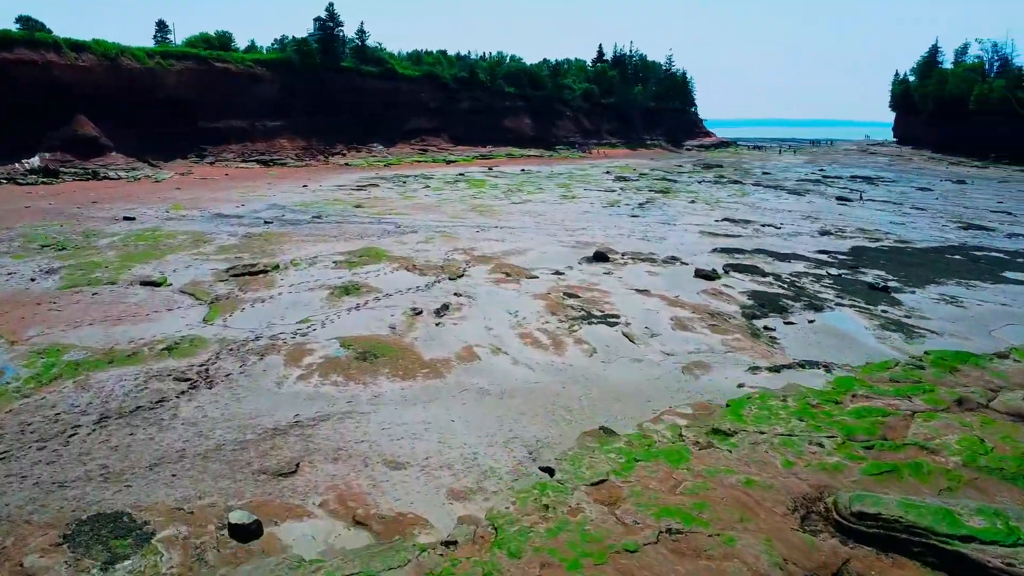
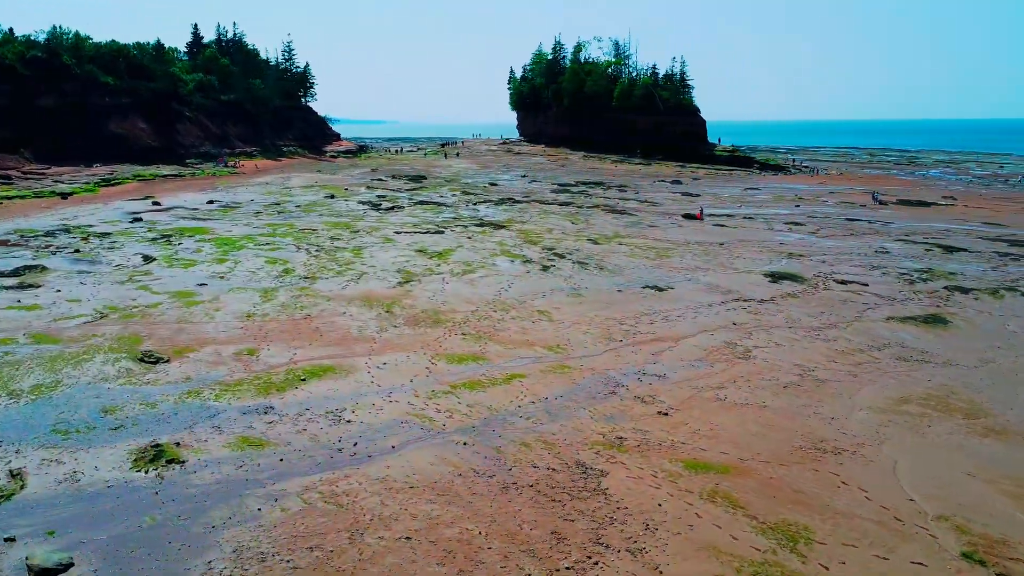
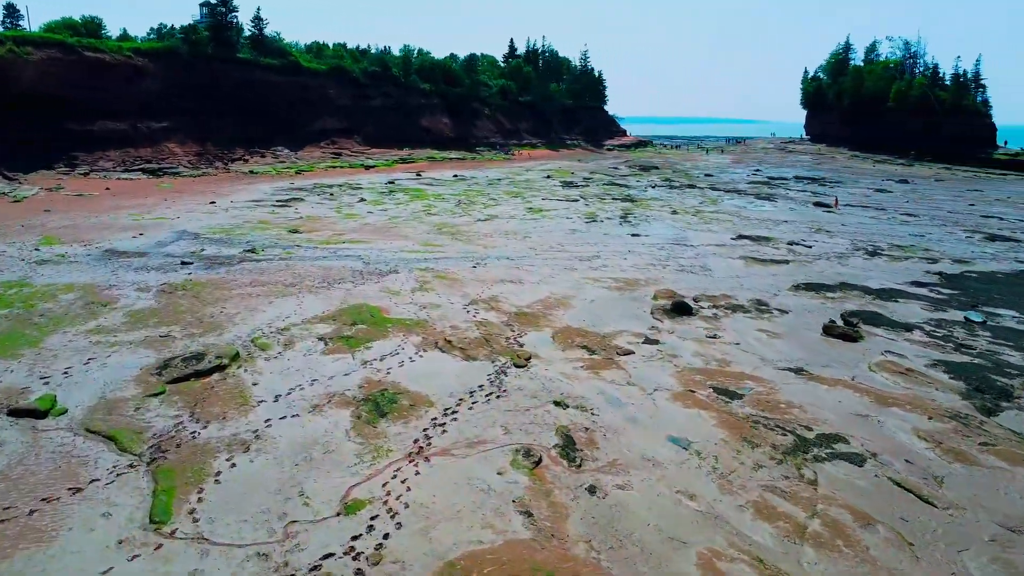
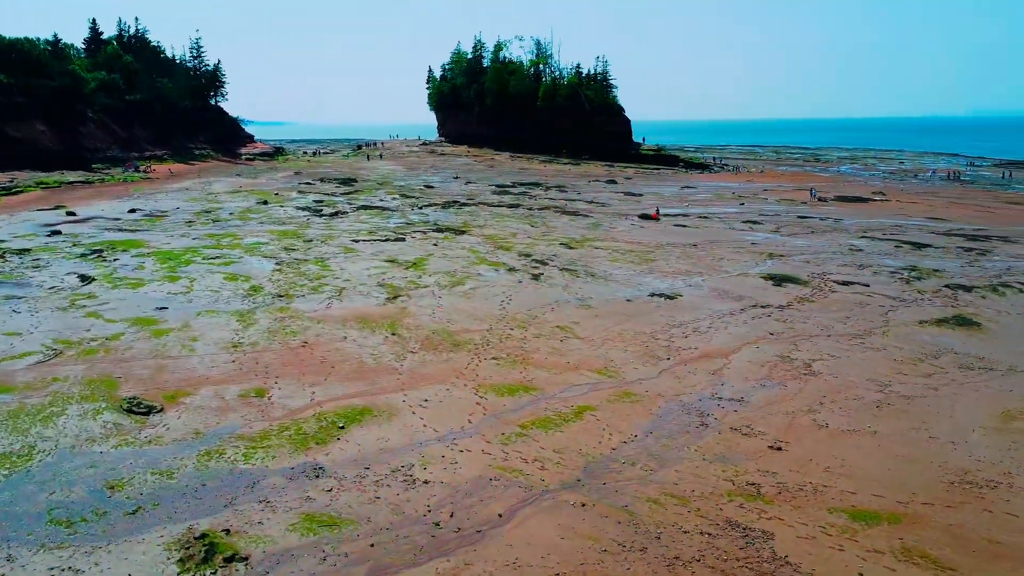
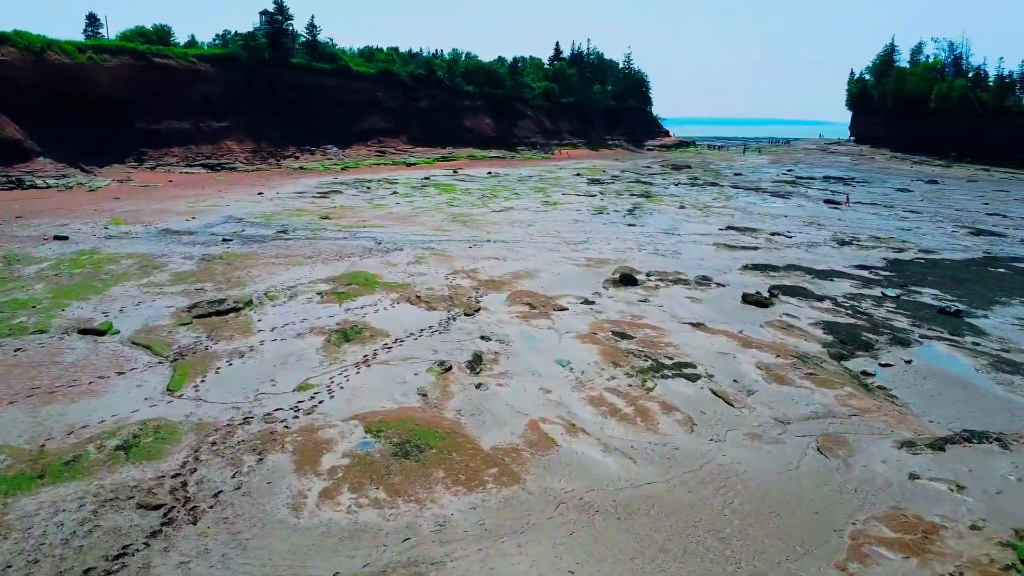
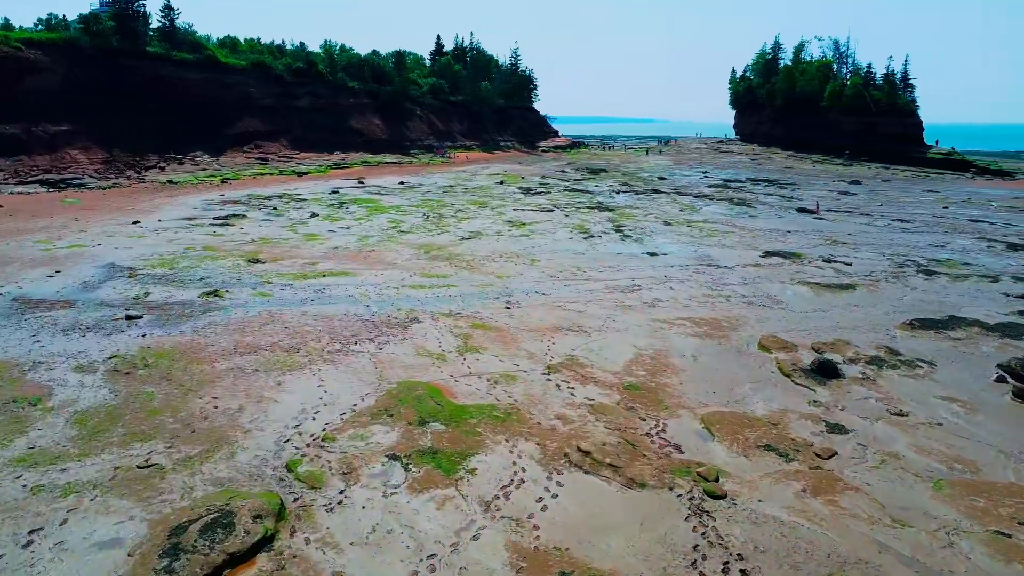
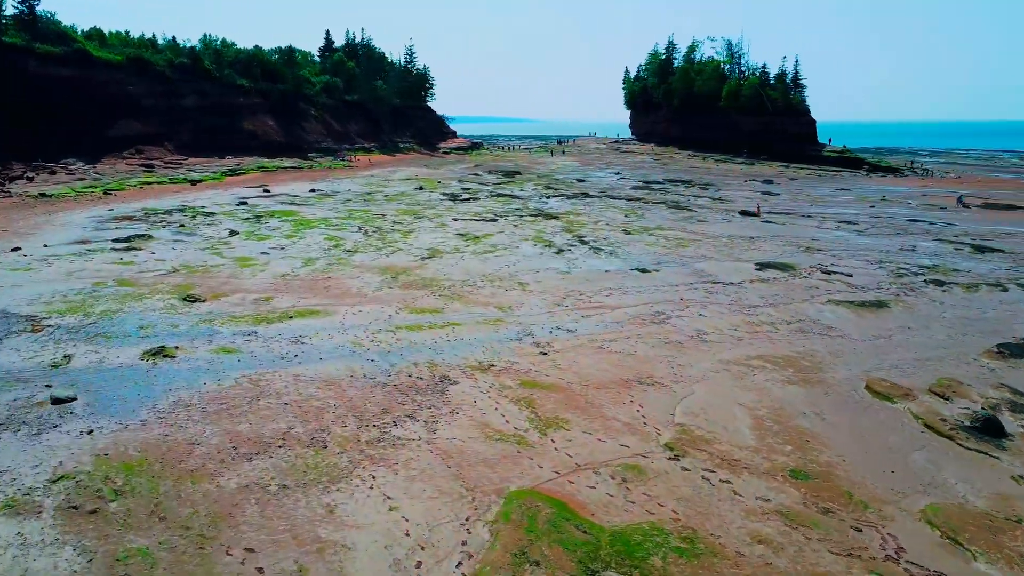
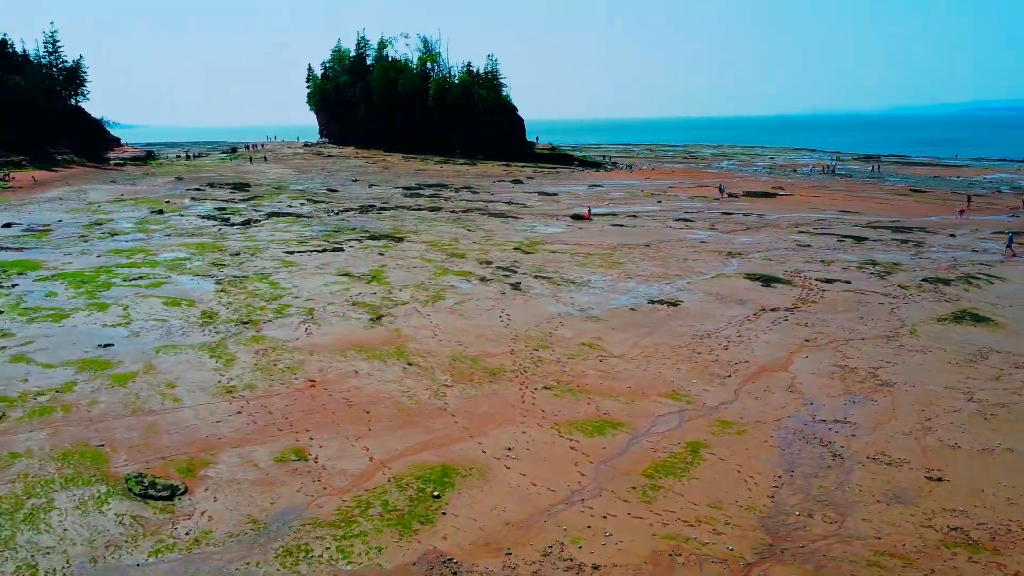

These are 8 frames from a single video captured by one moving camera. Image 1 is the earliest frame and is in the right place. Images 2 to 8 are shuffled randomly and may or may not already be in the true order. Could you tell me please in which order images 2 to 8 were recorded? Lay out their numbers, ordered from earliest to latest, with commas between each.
5, 3, 6, 7, 2, 4, 8
